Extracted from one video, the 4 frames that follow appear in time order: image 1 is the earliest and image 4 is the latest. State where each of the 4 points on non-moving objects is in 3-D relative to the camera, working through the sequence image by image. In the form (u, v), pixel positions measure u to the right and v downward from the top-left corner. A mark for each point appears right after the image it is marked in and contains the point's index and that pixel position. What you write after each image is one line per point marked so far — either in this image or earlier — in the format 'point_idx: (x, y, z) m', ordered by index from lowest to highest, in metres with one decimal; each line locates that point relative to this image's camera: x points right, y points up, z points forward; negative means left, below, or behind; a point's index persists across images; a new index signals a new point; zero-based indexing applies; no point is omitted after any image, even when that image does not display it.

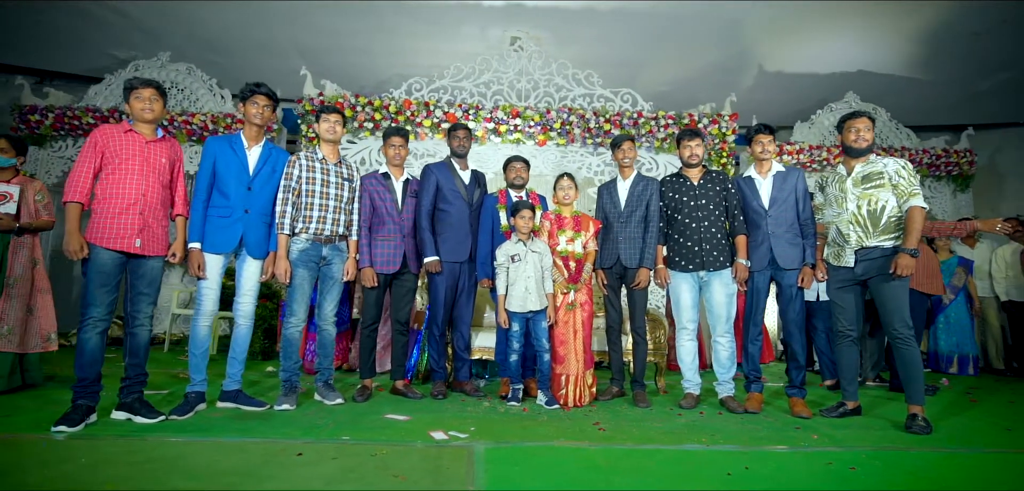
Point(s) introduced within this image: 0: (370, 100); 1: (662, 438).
0: (-1.5, +1.5, +5.9) m
1: (+0.8, -1.0, +3.1) m
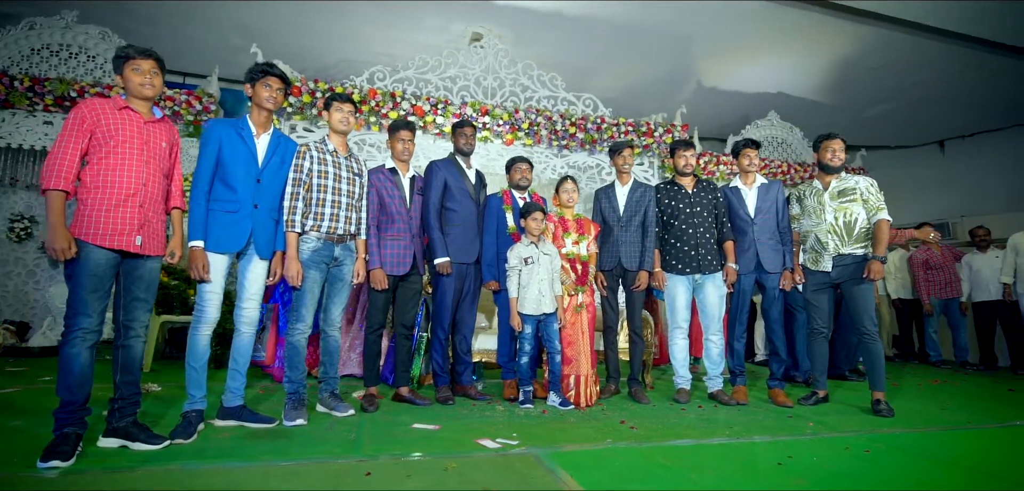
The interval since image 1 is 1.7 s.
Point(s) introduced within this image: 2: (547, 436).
0: (-1.7, +1.5, +5.5) m
1: (+1.0, -1.1, +3.2) m
2: (+0.2, -1.0, +3.0) m
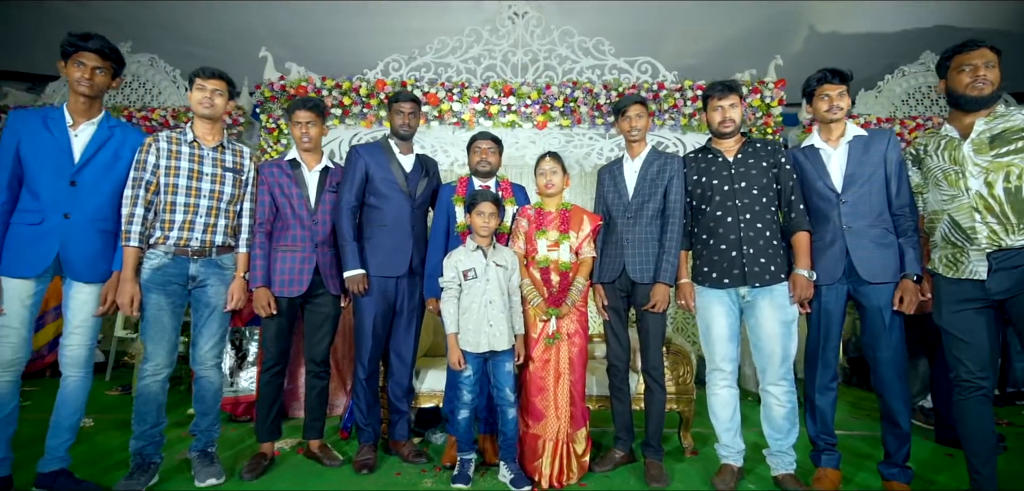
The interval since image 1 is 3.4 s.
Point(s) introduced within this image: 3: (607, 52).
0: (-1.5, +1.4, +4.8) m
1: (+0.5, -1.1, +1.9) m
2: (-0.3, -1.1, +1.9) m
3: (+0.9, +1.8, +5.1) m
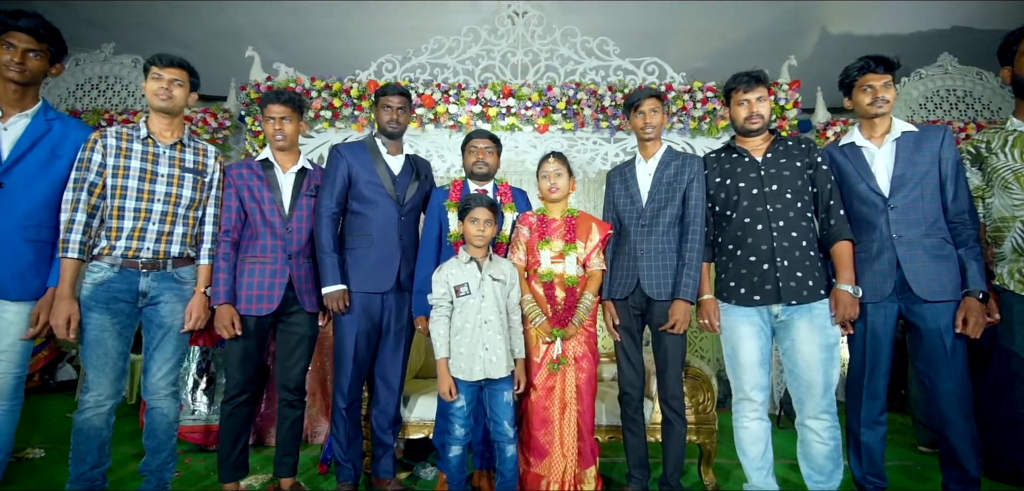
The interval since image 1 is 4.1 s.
0: (-1.5, +1.3, +4.5) m
1: (+0.5, -1.1, +1.5) m
2: (-0.3, -1.1, +1.6) m
3: (+0.9, +1.7, +4.8) m
